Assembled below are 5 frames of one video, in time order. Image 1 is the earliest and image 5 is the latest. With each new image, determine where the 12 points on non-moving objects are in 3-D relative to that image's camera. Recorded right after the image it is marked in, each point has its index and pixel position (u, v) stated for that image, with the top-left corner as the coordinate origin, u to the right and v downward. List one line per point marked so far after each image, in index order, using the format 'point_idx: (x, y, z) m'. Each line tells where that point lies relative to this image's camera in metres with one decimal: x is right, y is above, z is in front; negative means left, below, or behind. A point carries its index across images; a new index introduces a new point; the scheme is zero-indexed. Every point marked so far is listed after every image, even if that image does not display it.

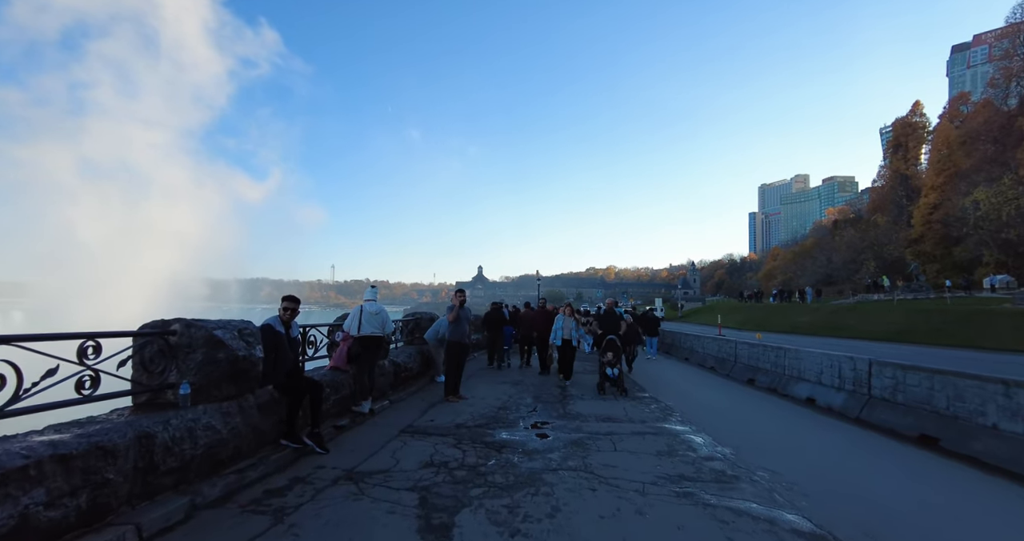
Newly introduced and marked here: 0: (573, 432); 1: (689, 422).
0: (+0.9, -2.3, +7.2) m
1: (+2.8, -2.4, +8.0) m
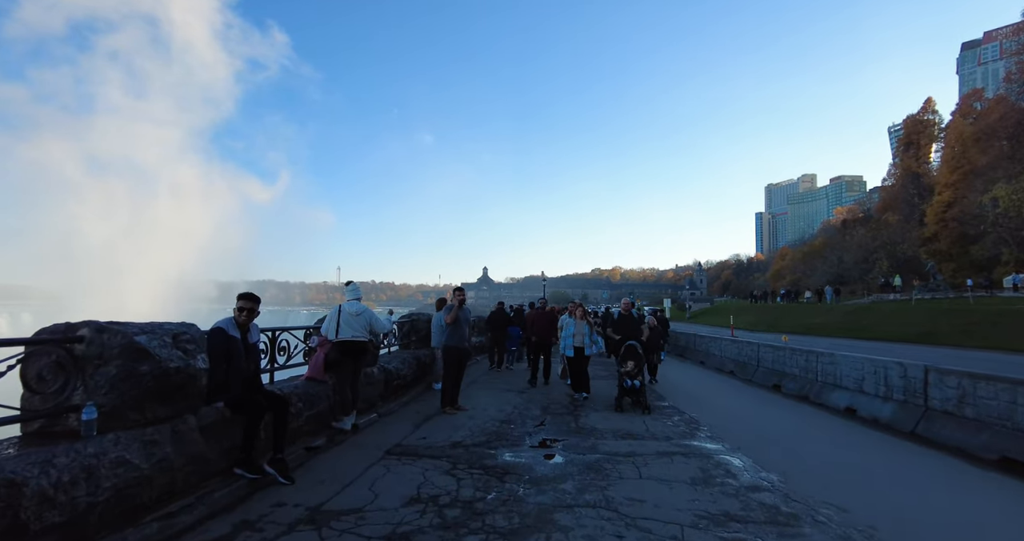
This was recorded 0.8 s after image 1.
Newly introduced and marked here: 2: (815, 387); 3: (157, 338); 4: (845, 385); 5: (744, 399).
0: (+0.9, -2.2, +6.2) m
1: (+2.9, -2.3, +7.0) m
2: (+6.3, -2.4, +10.6) m
3: (-2.5, -0.5, +3.6) m
4: (+6.2, -2.1, +9.5) m
5: (+5.1, -2.8, +11.0) m
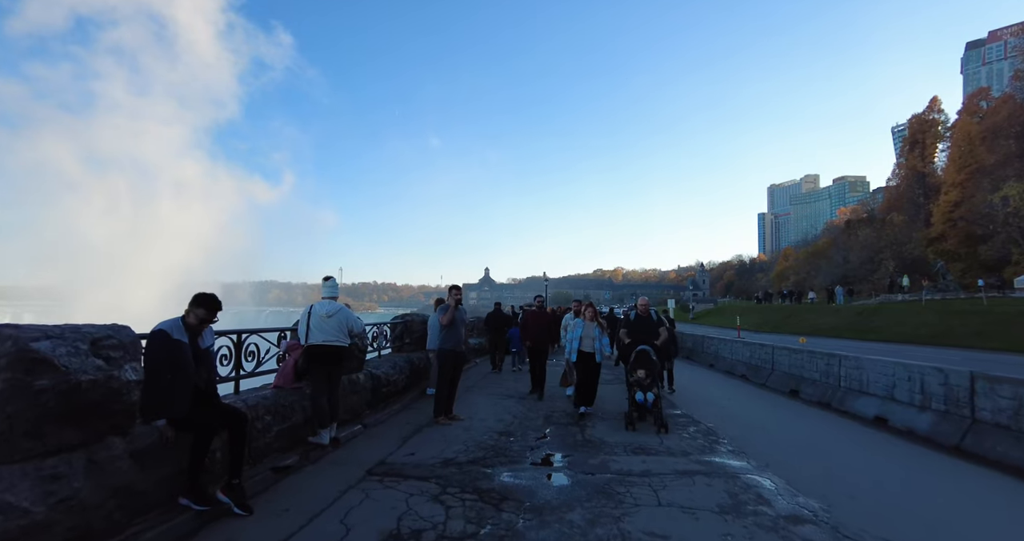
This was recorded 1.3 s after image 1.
0: (+0.9, -2.2, +5.5) m
1: (+2.9, -2.3, +6.3) m
2: (+6.3, -2.4, +9.8) m
3: (-2.6, -0.4, +2.9) m
4: (+6.2, -2.1, +8.8) m
5: (+5.1, -2.8, +10.2) m
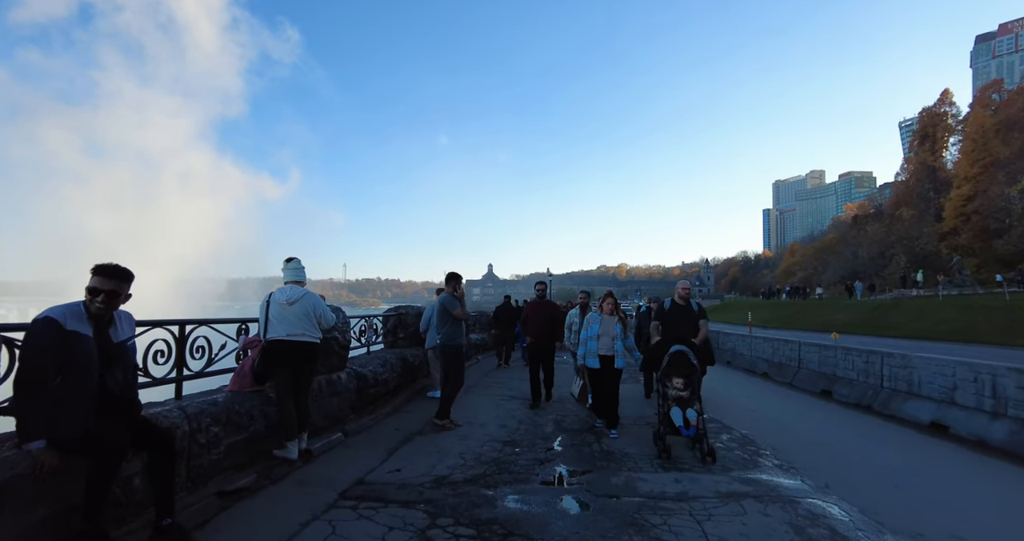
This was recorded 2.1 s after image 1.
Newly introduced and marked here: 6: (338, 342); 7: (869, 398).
0: (+1.0, -2.0, +4.5) m
1: (+2.9, -2.1, +5.3) m
2: (+6.4, -2.2, +8.8) m
3: (-2.5, -0.2, +1.9) m
4: (+6.3, -1.9, +7.7) m
5: (+5.2, -2.5, +9.2) m
6: (-2.1, -0.9, +6.1) m
7: (+6.4, -2.3, +9.0) m
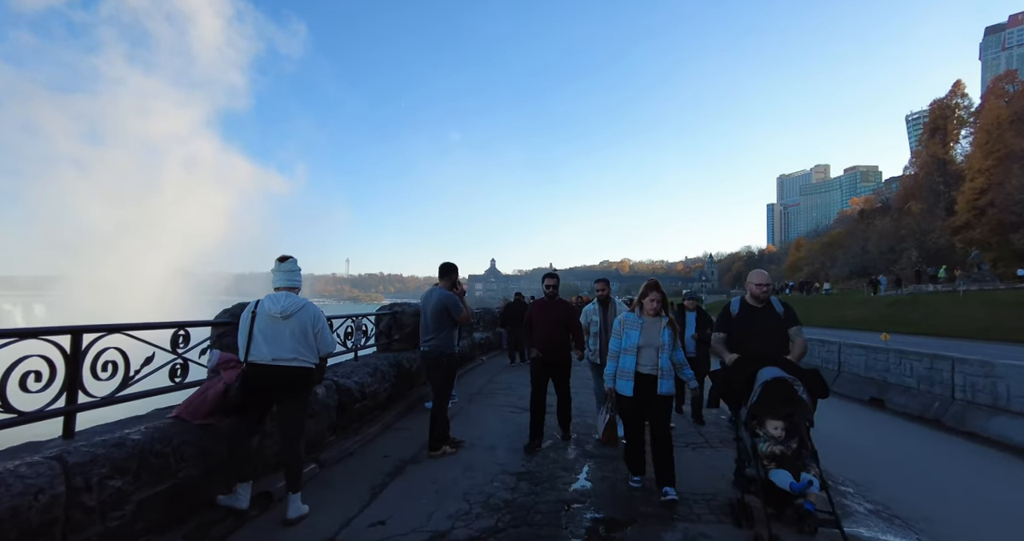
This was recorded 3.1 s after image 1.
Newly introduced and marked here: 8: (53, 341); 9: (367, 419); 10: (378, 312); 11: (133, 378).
0: (+1.1, -1.9, +3.3) m
1: (+3.1, -2.0, +4.0) m
2: (+6.6, -2.0, +7.6) m
3: (-2.4, -0.2, +0.7) m
4: (+6.5, -1.8, +6.5) m
5: (+5.3, -2.4, +8.0) m
6: (-1.9, -0.8, +4.9) m
7: (+6.5, -2.1, +7.8) m
8: (-2.6, -0.4, +2.9) m
9: (-1.8, -1.8, +6.2) m
10: (-2.3, -0.7, +8.5) m
11: (-2.6, -0.7, +3.4) m
